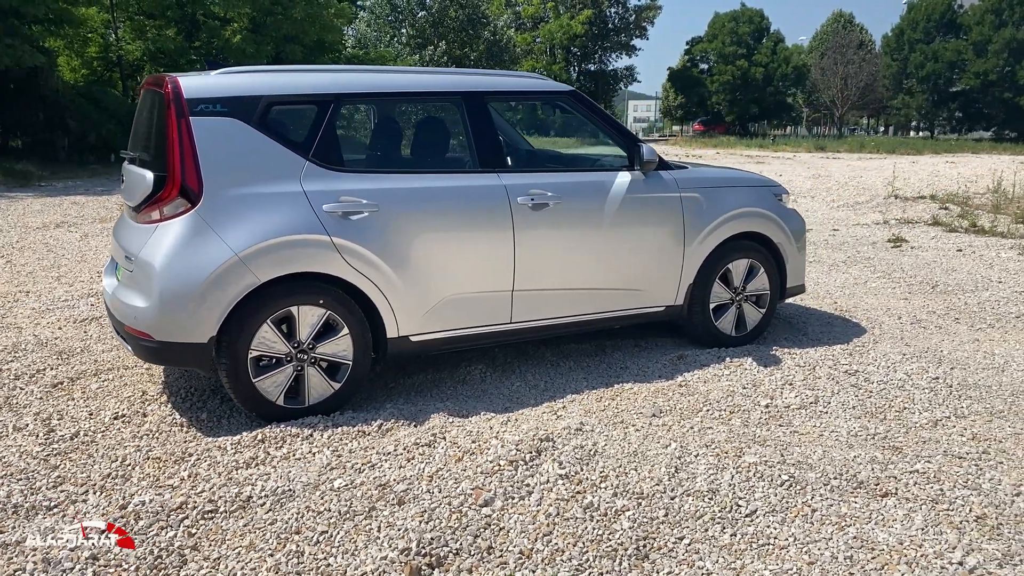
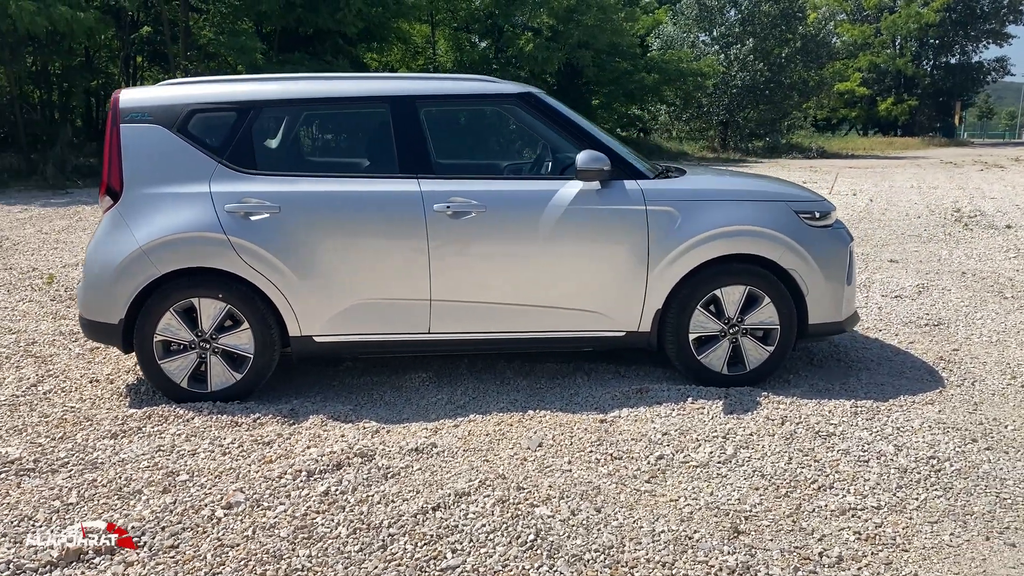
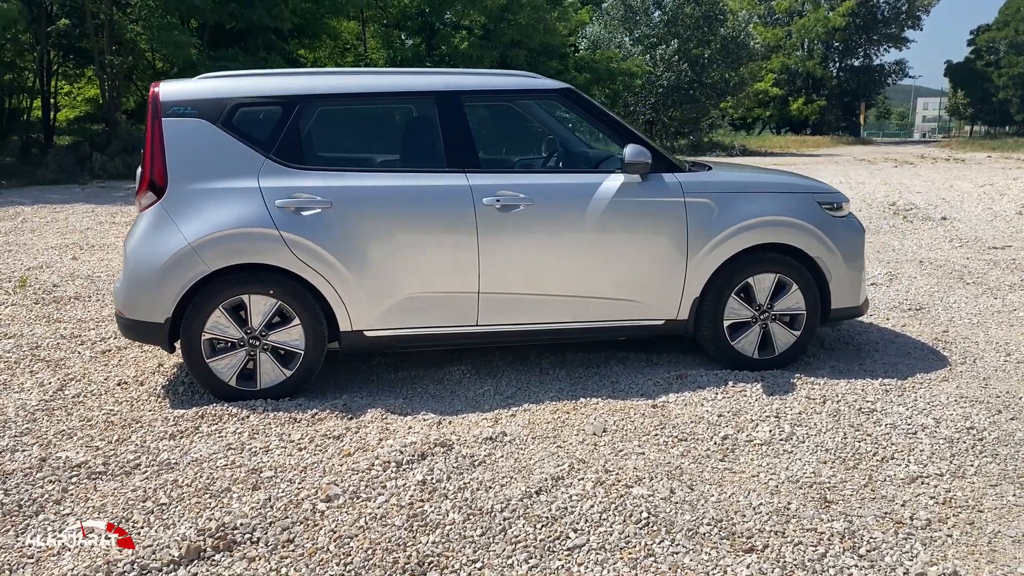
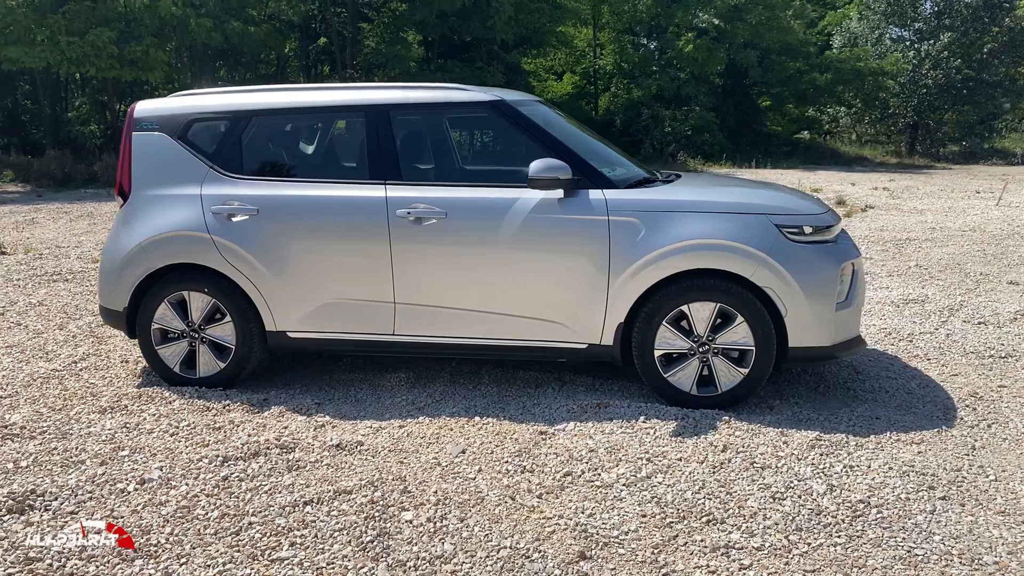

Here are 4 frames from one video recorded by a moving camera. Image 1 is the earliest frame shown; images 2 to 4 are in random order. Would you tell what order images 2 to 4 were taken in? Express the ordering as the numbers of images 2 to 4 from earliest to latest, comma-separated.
3, 2, 4
